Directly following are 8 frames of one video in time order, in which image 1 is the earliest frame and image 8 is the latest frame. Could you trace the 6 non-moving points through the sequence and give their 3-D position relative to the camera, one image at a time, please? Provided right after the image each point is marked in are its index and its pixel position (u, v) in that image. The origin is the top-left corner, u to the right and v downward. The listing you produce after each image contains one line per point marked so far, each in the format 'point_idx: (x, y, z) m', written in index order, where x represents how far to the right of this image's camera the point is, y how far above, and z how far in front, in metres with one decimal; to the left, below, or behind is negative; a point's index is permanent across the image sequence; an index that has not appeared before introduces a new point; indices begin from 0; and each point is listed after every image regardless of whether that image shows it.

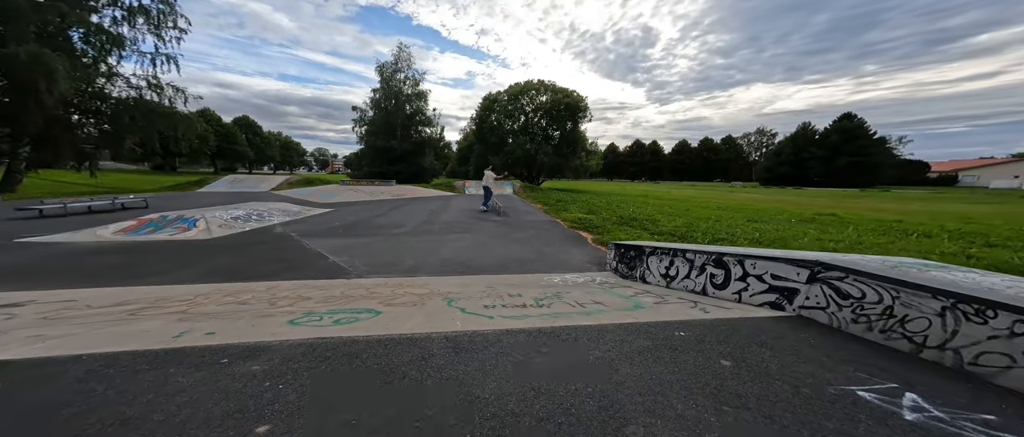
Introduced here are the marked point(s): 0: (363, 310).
0: (-1.9, -1.2, +4.1) m
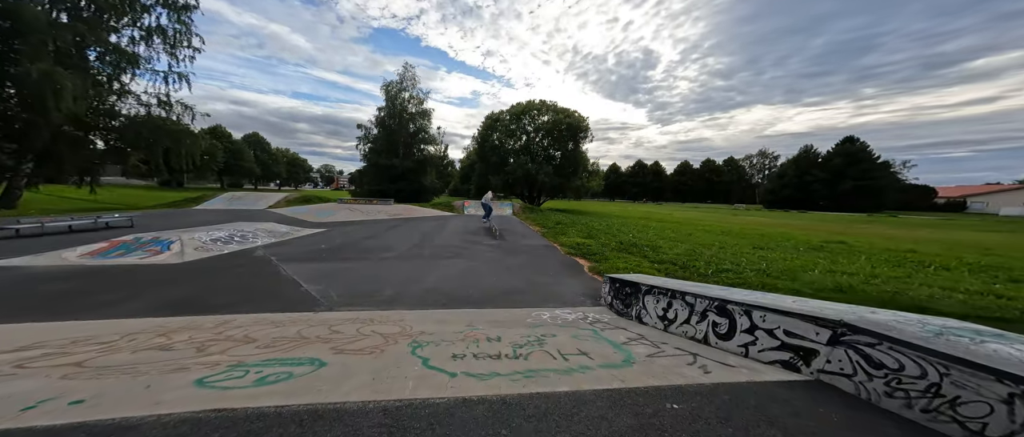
0: (-2.3, -1.6, +3.6) m
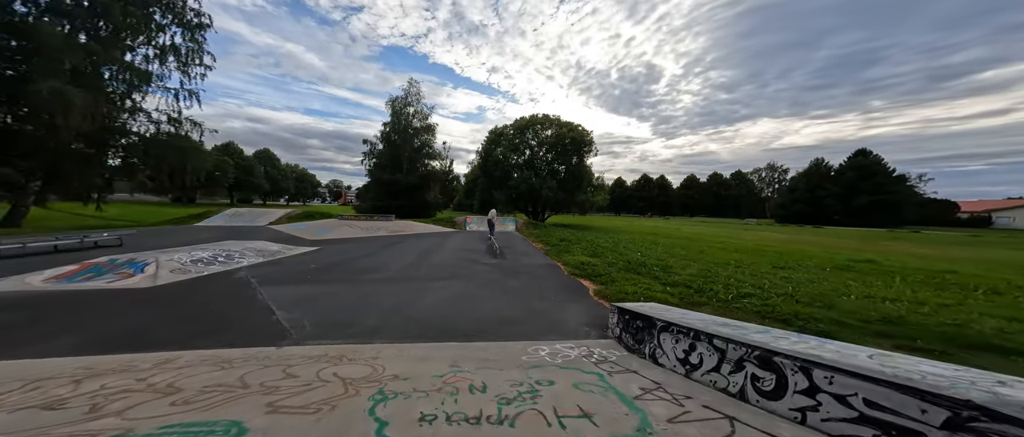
0: (-2.5, -1.8, +2.8) m
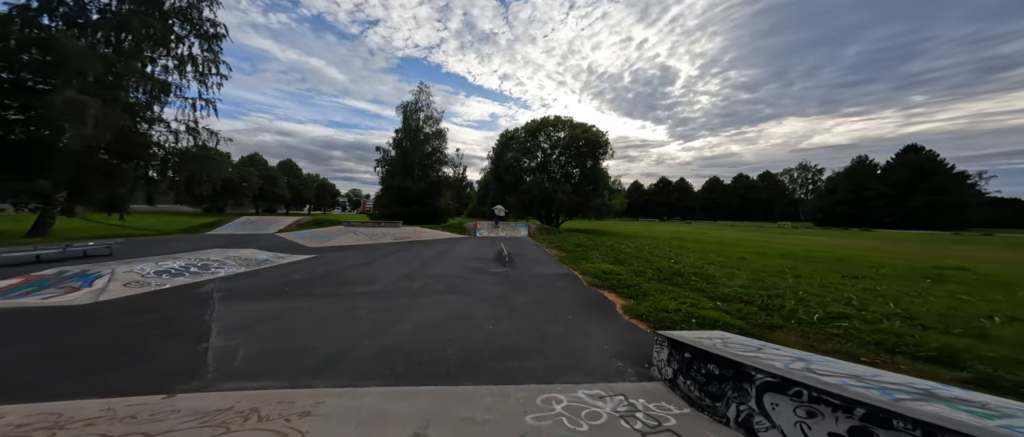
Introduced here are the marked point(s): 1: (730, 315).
0: (-2.6, -1.6, +1.1) m
1: (+4.5, -2.0, +6.6) m
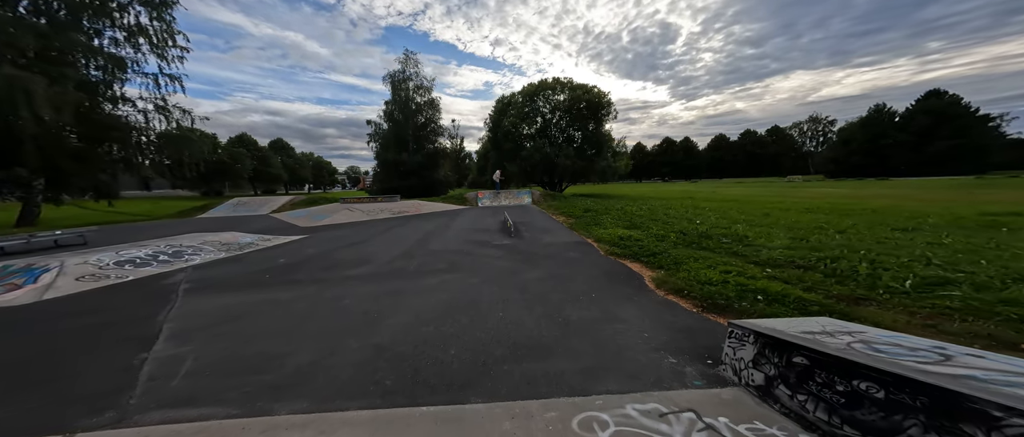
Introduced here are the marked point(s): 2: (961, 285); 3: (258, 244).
0: (-2.4, -1.6, -0.1) m
1: (+4.8, -1.1, +5.5) m
2: (+6.6, -1.0, +4.8) m
3: (-9.3, -0.9, +11.8) m
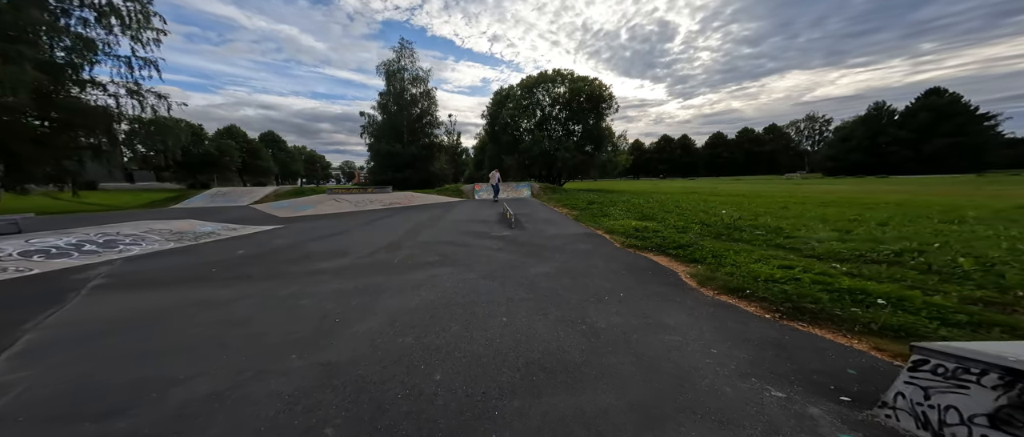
0: (-2.2, -1.3, -1.5) m
1: (+4.9, -0.8, +4.1) m
2: (+6.7, -0.7, +3.5) m
3: (-9.3, -0.5, +10.2) m
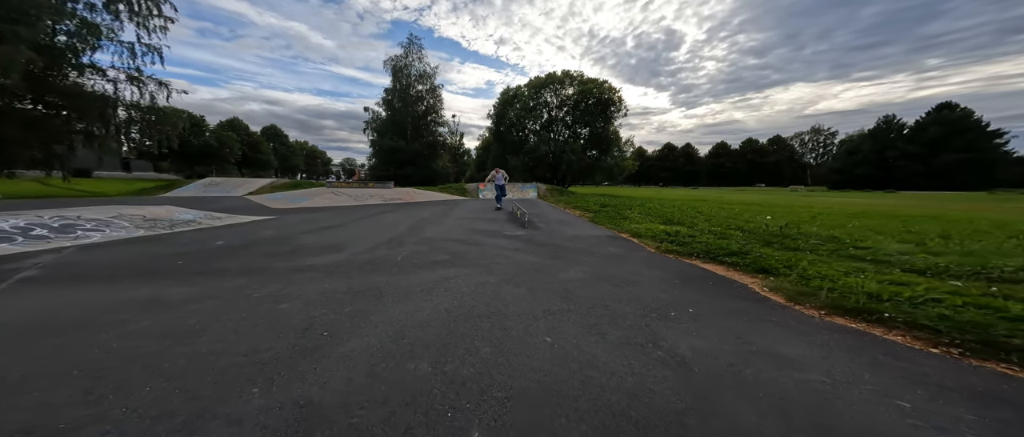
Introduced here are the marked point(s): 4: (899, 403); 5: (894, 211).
0: (-1.7, -1.1, -2.6) m
1: (+5.4, -0.9, +3.0) m
2: (+7.2, -0.8, +2.4) m
3: (-8.8, -0.1, +9.1) m
4: (+2.5, -1.2, +2.0) m
5: (+23.1, +0.5, +19.2) m
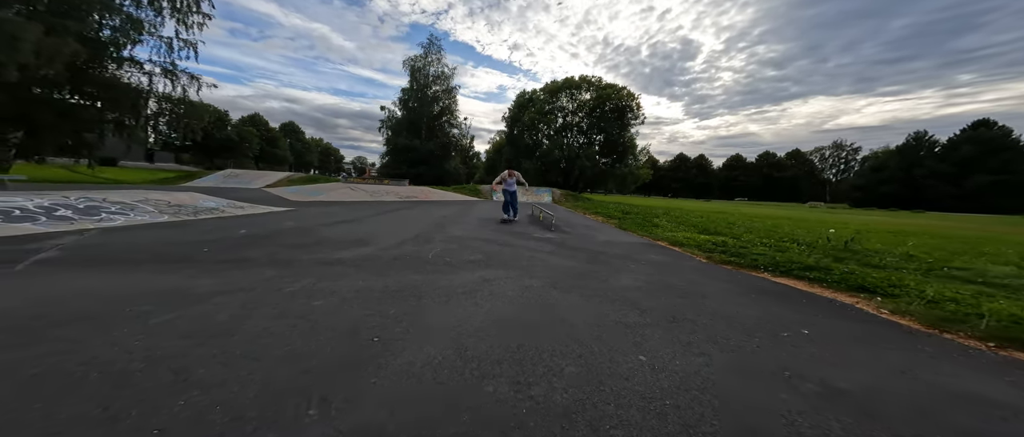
0: (-1.0, -0.9, -3.2) m
1: (+6.2, -1.0, +2.3) m
2: (+8.0, -1.0, +1.6) m
3: (-7.8, +0.2, +8.7) m
4: (+3.3, -1.3, +1.4) m
5: (+24.4, -0.6, +18.0) m
